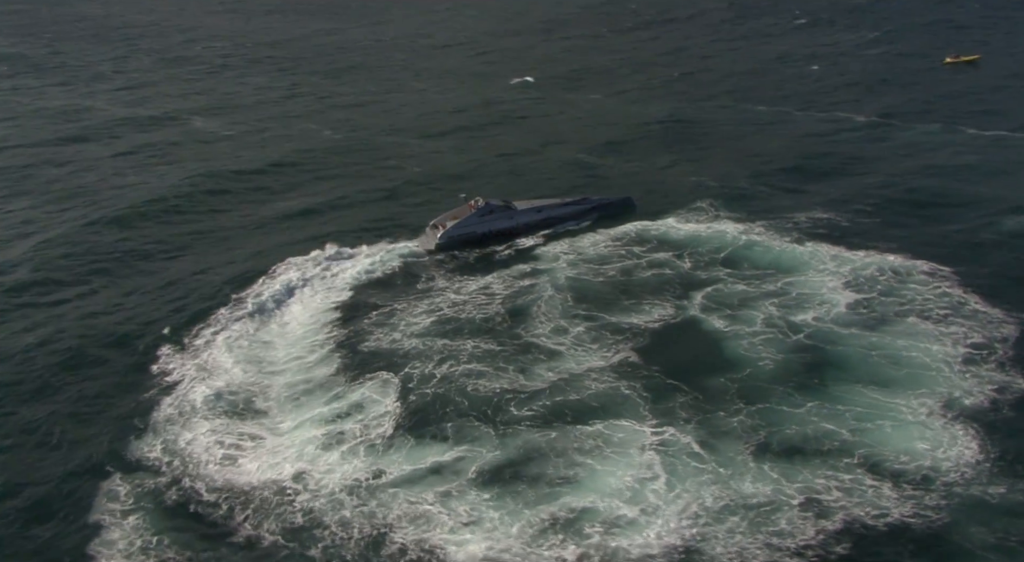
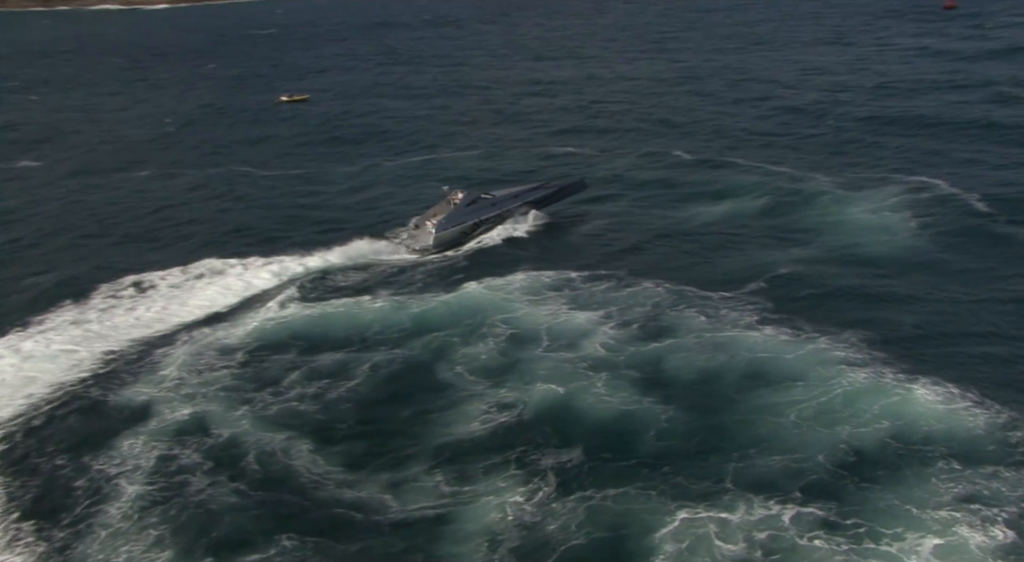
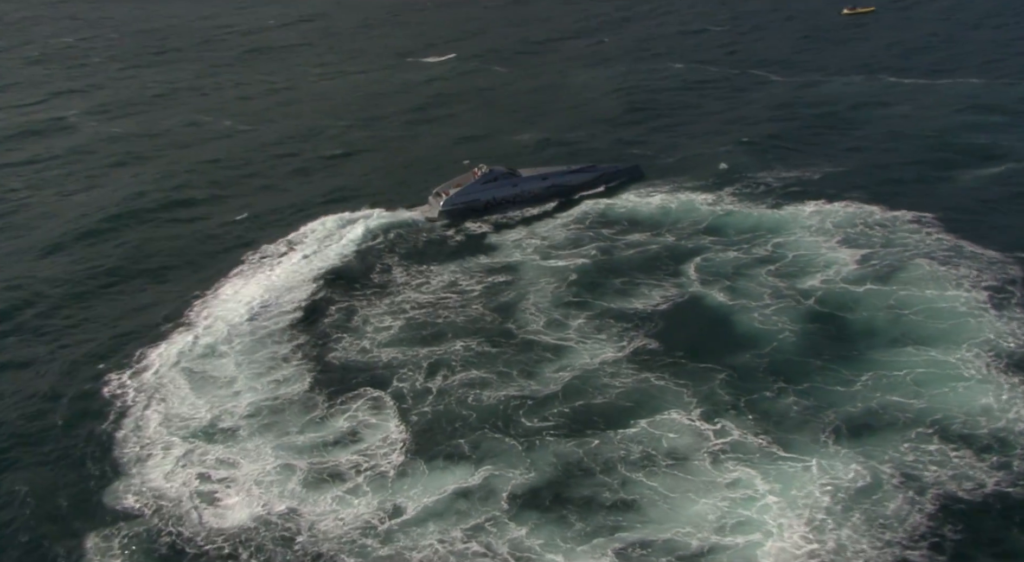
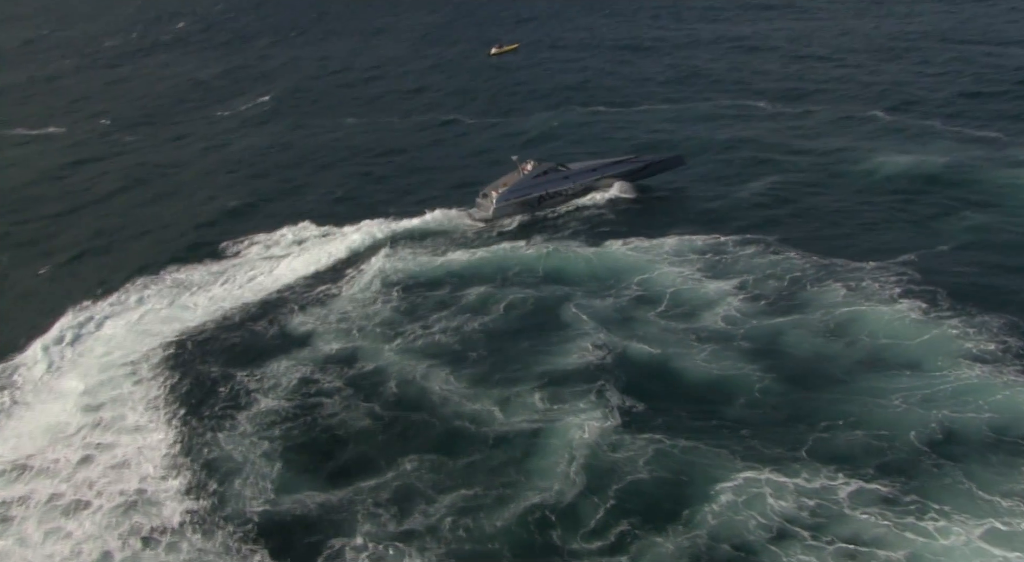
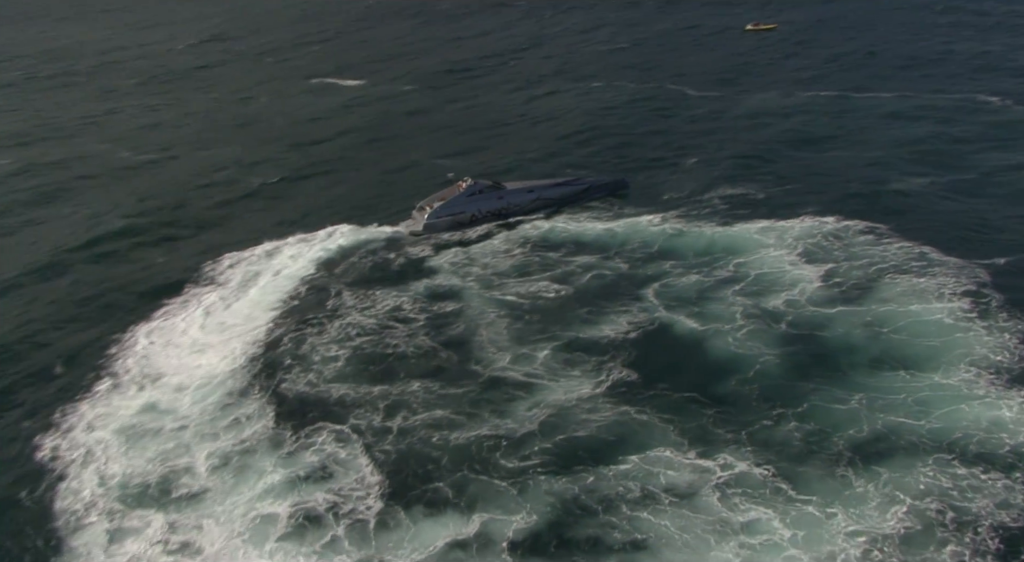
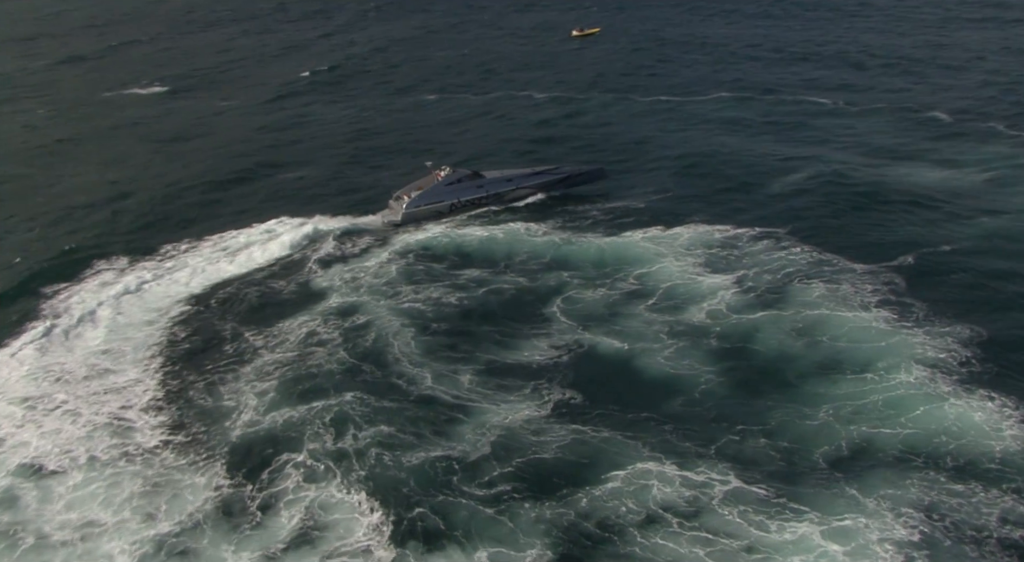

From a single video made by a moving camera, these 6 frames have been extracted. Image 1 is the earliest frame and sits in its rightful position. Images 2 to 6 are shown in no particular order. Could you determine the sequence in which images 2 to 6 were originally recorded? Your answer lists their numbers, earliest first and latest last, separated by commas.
3, 5, 6, 4, 2
